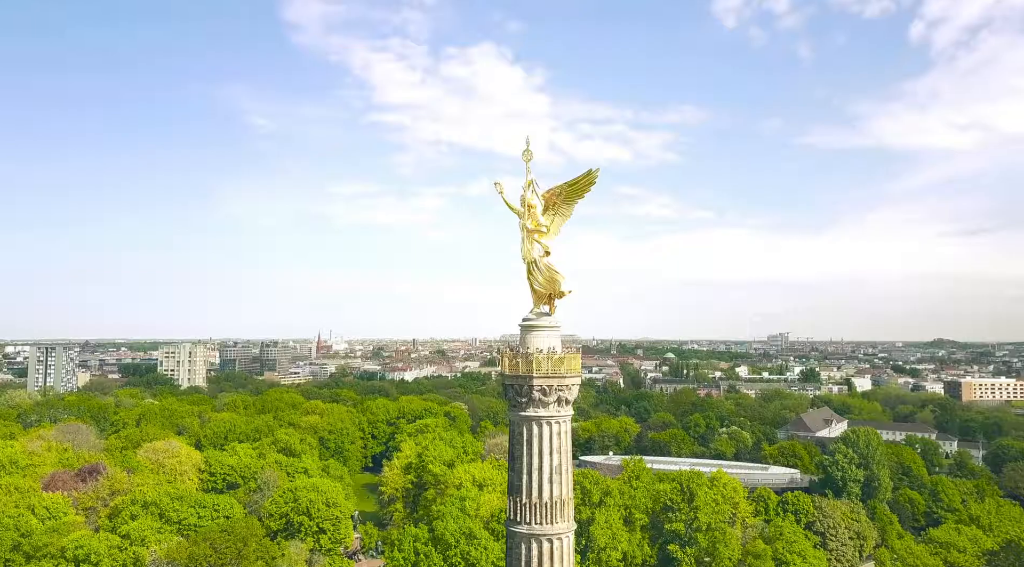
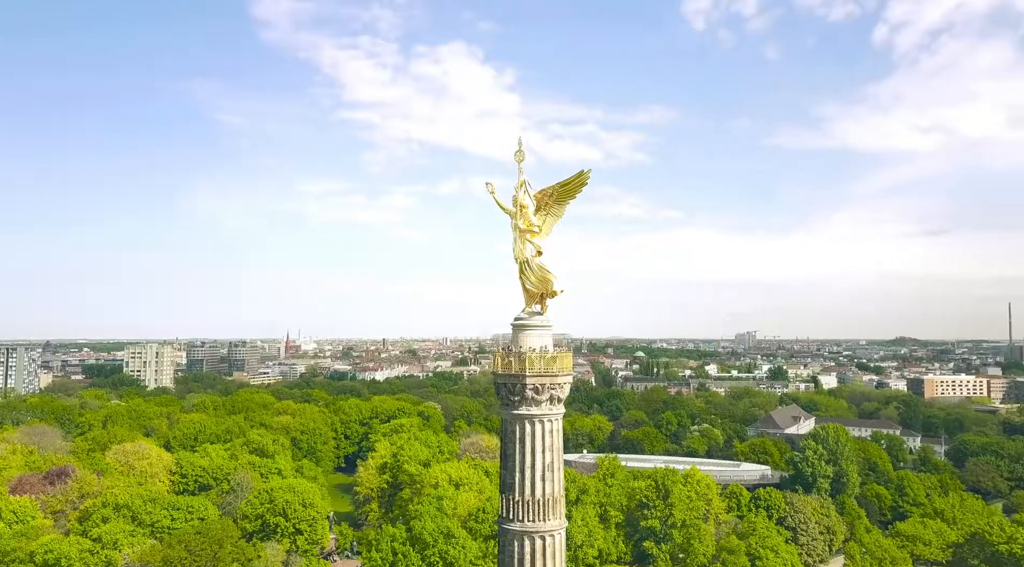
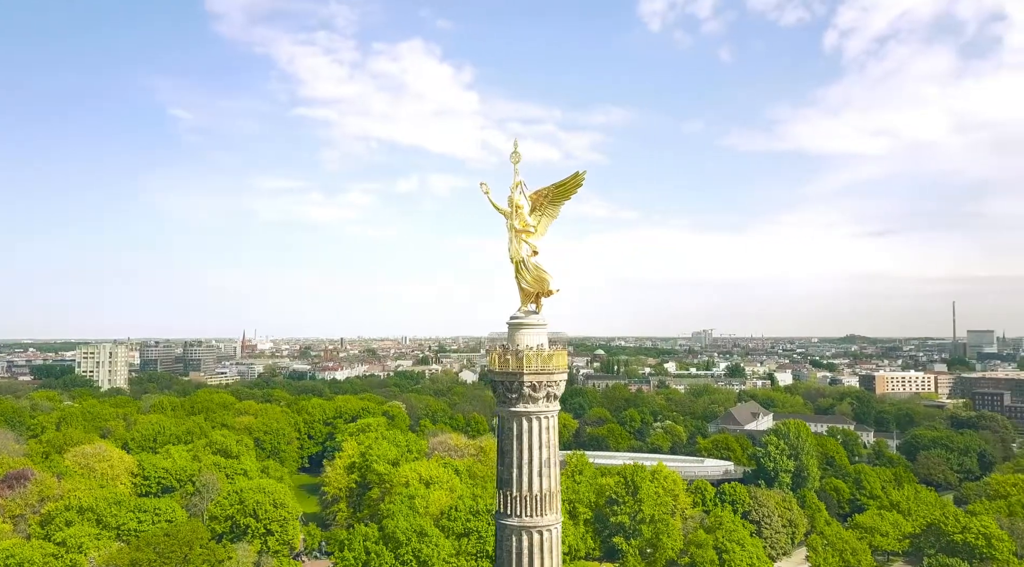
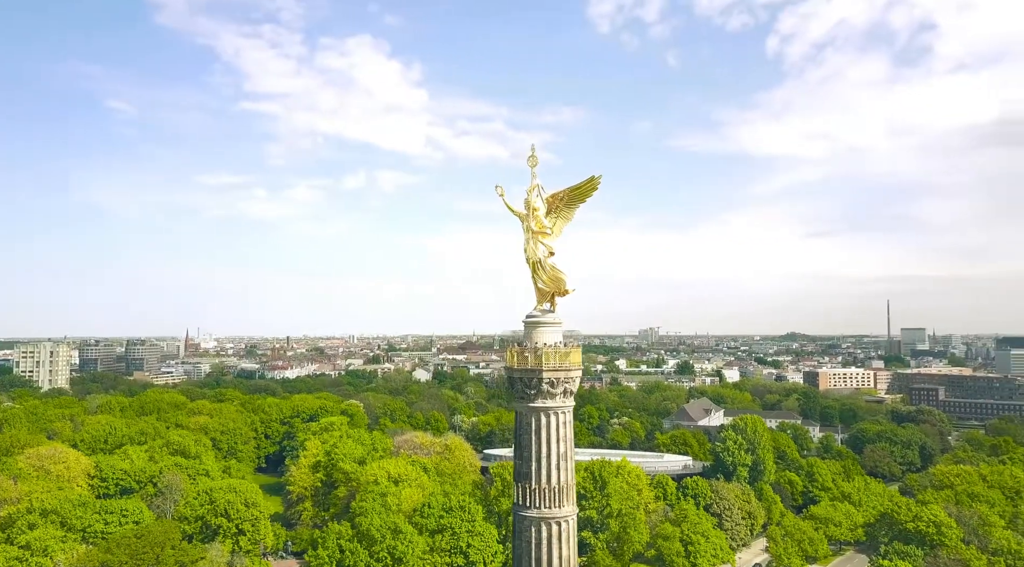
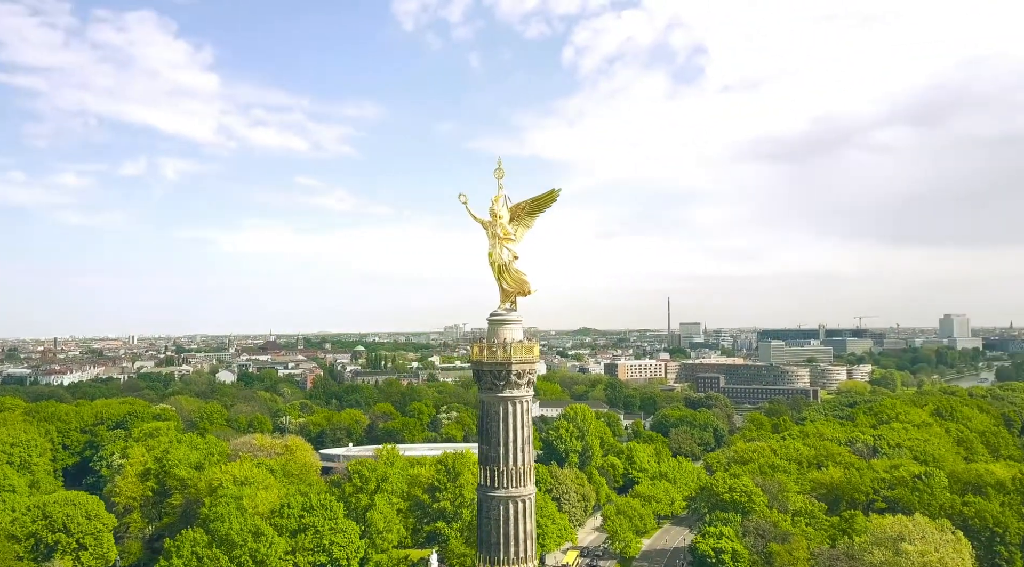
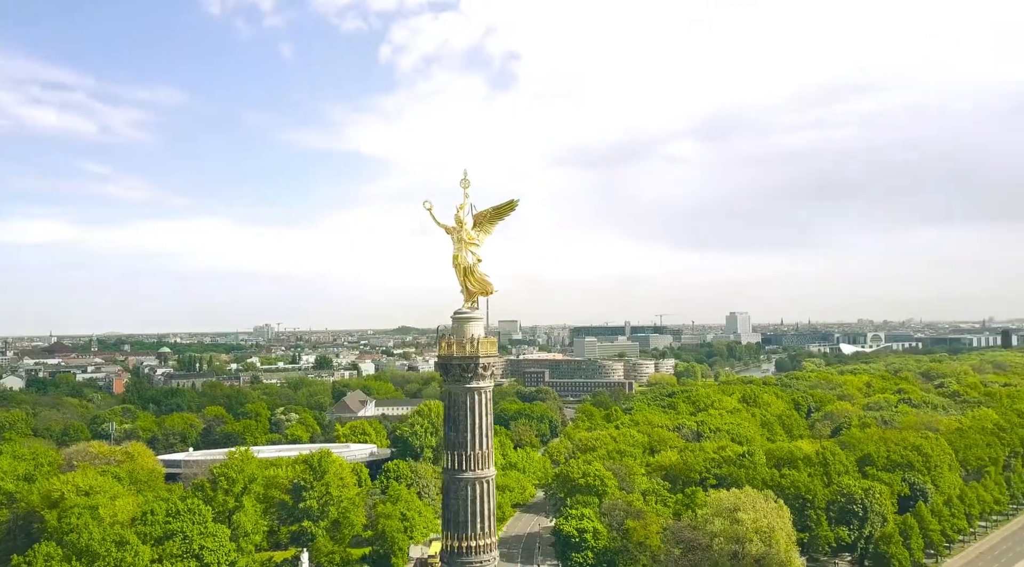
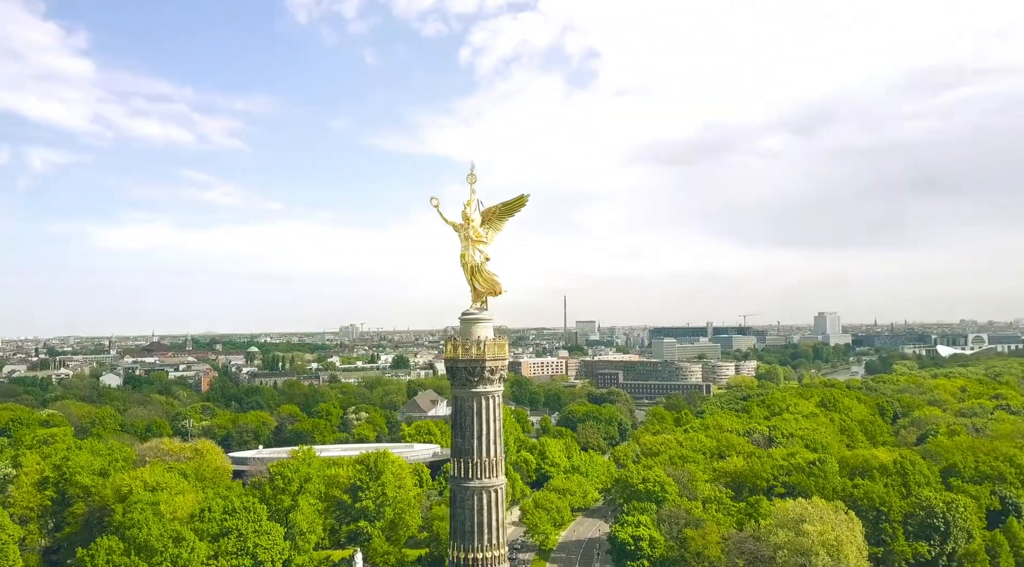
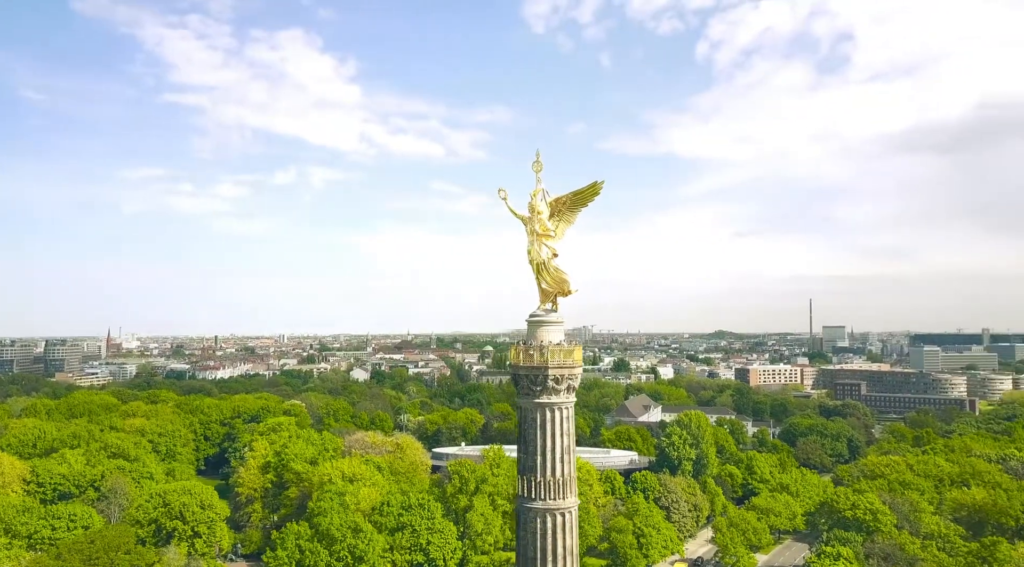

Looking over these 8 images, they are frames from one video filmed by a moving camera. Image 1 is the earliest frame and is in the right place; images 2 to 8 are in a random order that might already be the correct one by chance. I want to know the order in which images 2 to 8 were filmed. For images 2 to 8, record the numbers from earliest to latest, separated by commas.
2, 3, 4, 8, 5, 7, 6
